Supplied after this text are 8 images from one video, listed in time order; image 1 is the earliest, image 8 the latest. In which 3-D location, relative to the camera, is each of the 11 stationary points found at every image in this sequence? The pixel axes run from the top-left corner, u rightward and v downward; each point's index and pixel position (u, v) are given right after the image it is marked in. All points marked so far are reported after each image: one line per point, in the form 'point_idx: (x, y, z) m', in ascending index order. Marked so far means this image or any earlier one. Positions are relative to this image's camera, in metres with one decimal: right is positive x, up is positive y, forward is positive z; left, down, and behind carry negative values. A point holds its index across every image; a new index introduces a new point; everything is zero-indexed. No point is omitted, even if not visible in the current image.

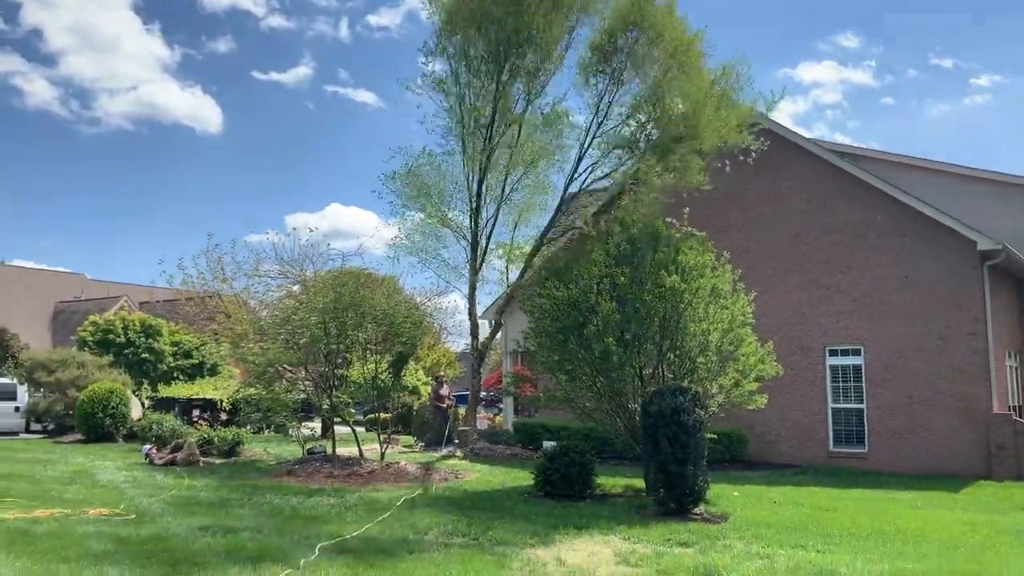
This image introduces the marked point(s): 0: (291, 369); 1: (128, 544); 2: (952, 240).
0: (-3.8, -1.5, +16.3) m
1: (-4.0, -2.5, +9.7) m
2: (+8.7, +0.9, +17.7) m
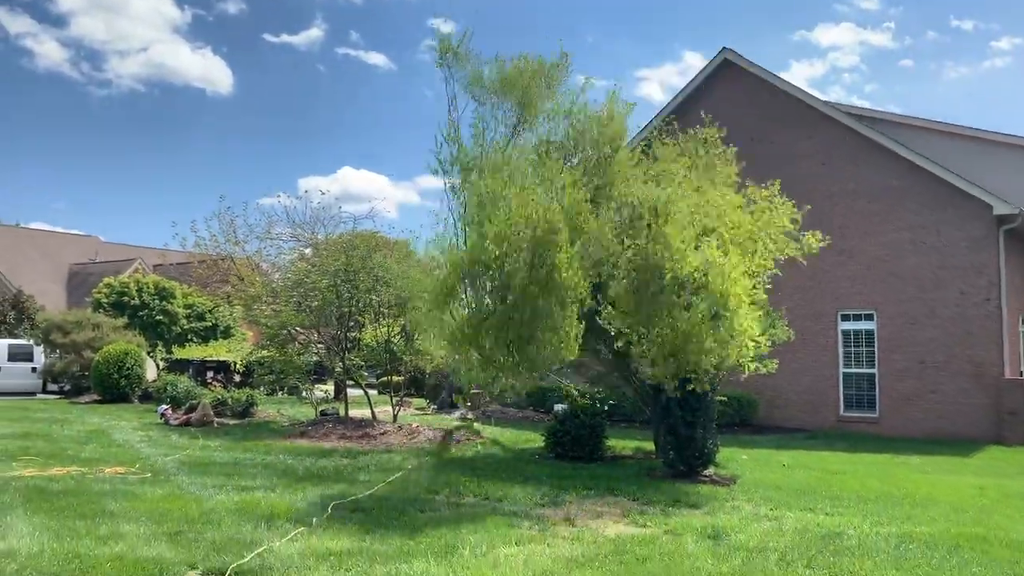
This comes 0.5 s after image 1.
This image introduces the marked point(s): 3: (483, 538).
0: (-3.8, -0.8, +16.3) m
1: (-4.3, -2.1, +9.8) m
2: (+8.7, +1.6, +17.1) m
3: (-0.2, -2.0, +7.1) m
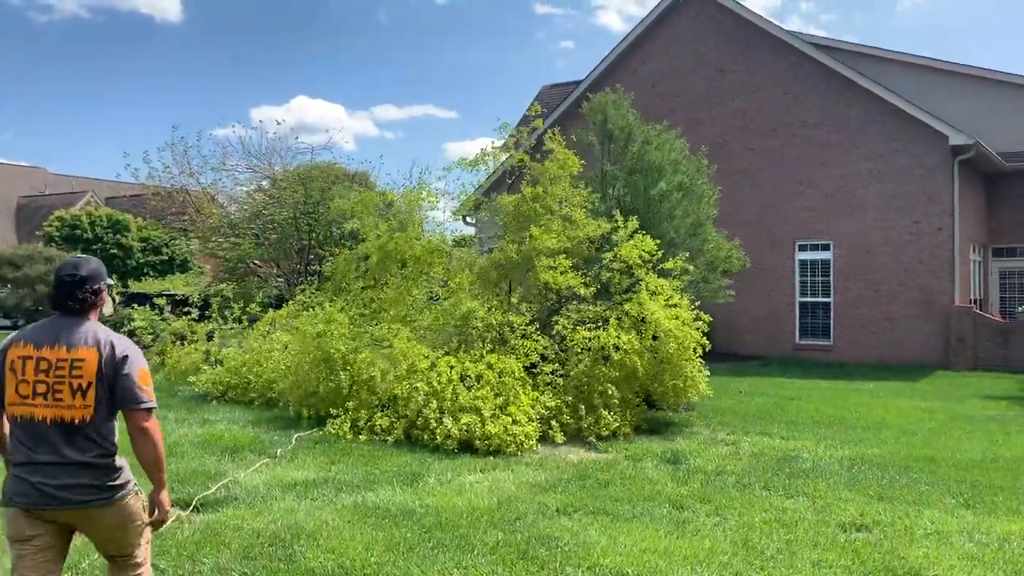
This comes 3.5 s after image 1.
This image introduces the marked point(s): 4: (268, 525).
0: (-4.5, +0.4, +16.1) m
1: (-4.7, -1.3, +9.7) m
2: (+7.9, +3.0, +17.3) m
3: (-0.5, -1.4, +7.2) m
4: (-1.5, -1.4, +5.3) m
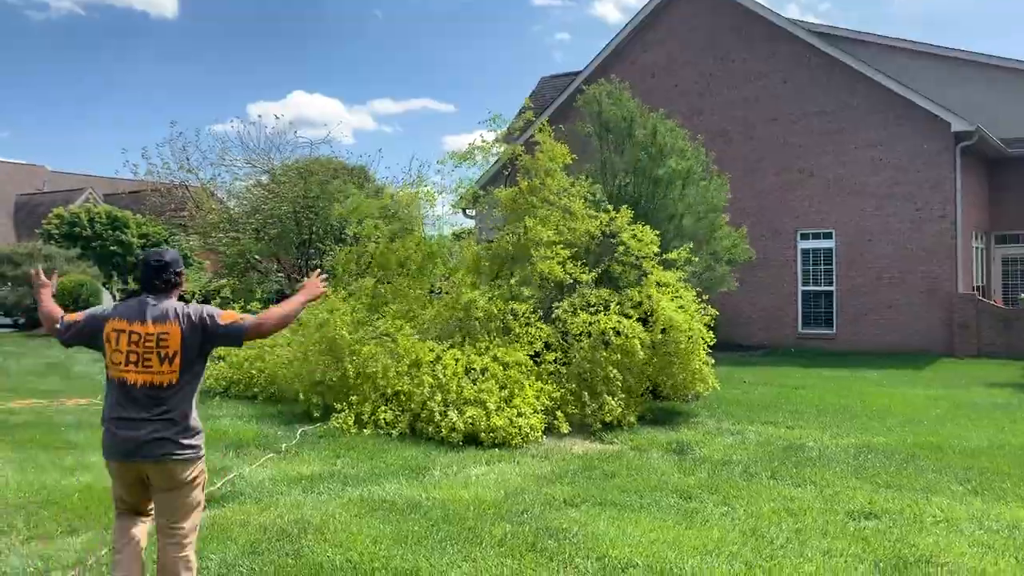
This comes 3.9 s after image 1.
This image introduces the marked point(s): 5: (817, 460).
0: (-4.5, +0.5, +16.1) m
1: (-4.6, -1.3, +9.7) m
2: (+7.9, +3.2, +17.2) m
3: (-0.5, -1.4, +7.2) m
4: (-1.4, -1.4, +5.3) m
5: (+2.5, -1.4, +7.2) m
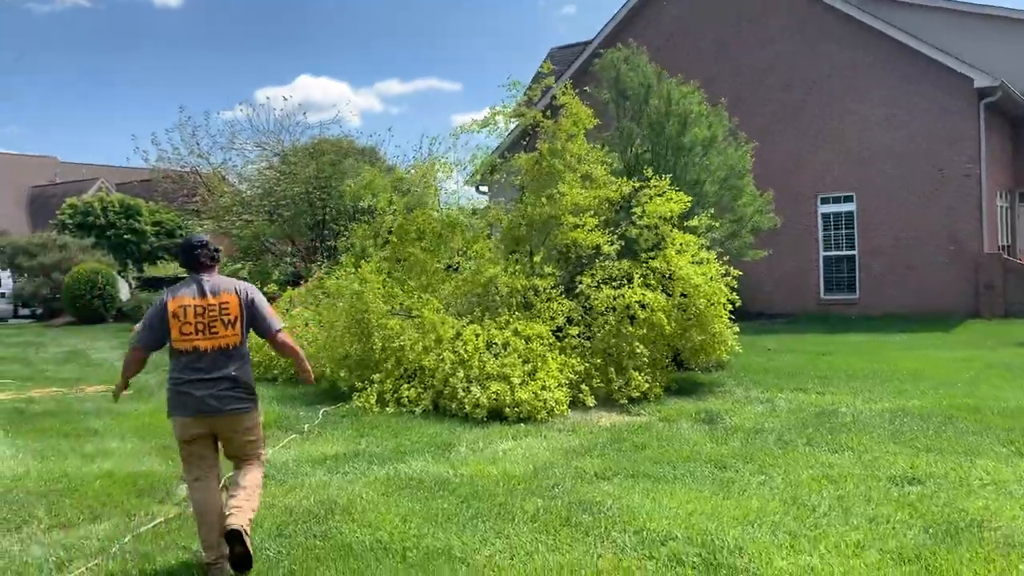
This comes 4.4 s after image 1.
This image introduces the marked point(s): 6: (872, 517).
0: (-4.2, +0.8, +16.0) m
1: (-4.4, -1.1, +9.6) m
2: (+8.1, +4.0, +16.8) m
3: (-0.3, -1.2, +7.0) m
4: (-1.2, -1.2, +5.2) m
5: (+2.7, -1.1, +7.0) m
6: (+1.9, -1.2, +4.7) m
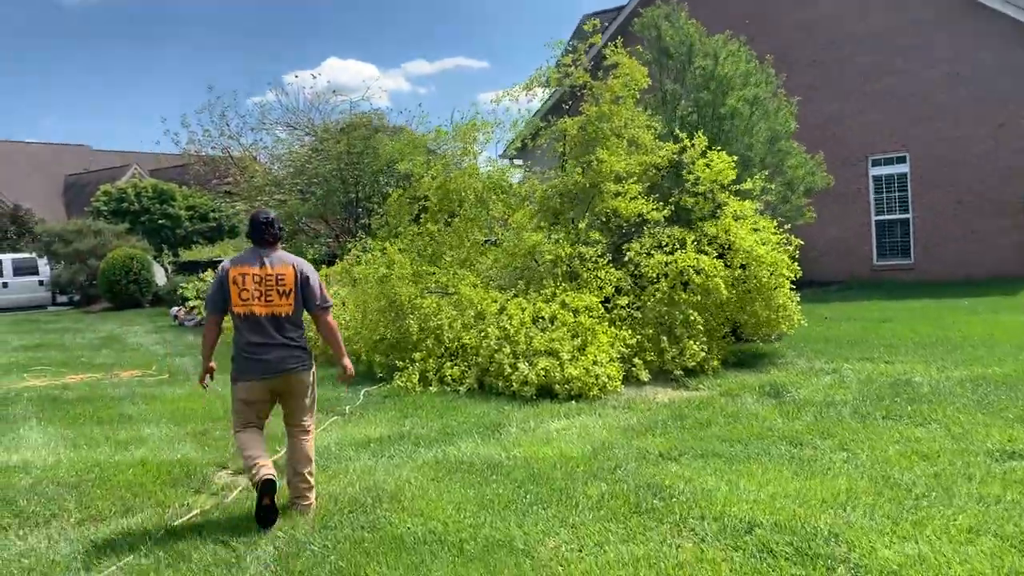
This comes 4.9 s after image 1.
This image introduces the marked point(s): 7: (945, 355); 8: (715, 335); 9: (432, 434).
0: (-3.5, +1.2, +15.7) m
1: (-3.9, -0.9, +9.3) m
2: (+8.8, +4.6, +16.0) m
3: (+0.1, -0.9, +6.6) m
4: (-0.9, -1.1, +4.8) m
5: (+3.1, -0.8, +6.5) m
6: (+2.2, -1.0, +4.2) m
7: (+4.1, -0.6, +8.4) m
8: (+1.9, -0.4, +8.4) m
9: (-0.5, -1.0, +6.1) m
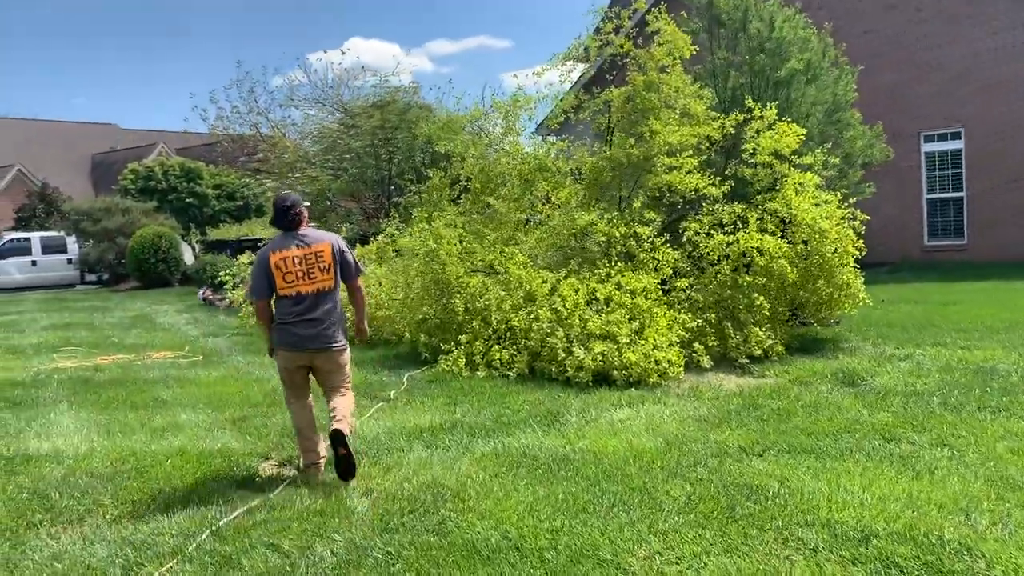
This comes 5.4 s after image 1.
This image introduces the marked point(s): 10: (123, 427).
0: (-2.9, +1.5, +15.3) m
1: (-3.4, -0.7, +9.0) m
2: (+9.4, +4.9, +15.2) m
3: (+0.5, -0.8, +6.2) m
4: (-0.5, -1.0, +4.4) m
5: (+3.5, -0.7, +6.0) m
6: (+2.5, -0.9, +3.7) m
7: (+4.5, -0.5, +7.8) m
8: (+2.4, -0.3, +8.0) m
9: (-0.2, -0.9, +5.7) m
10: (-2.6, -0.9, +5.9) m
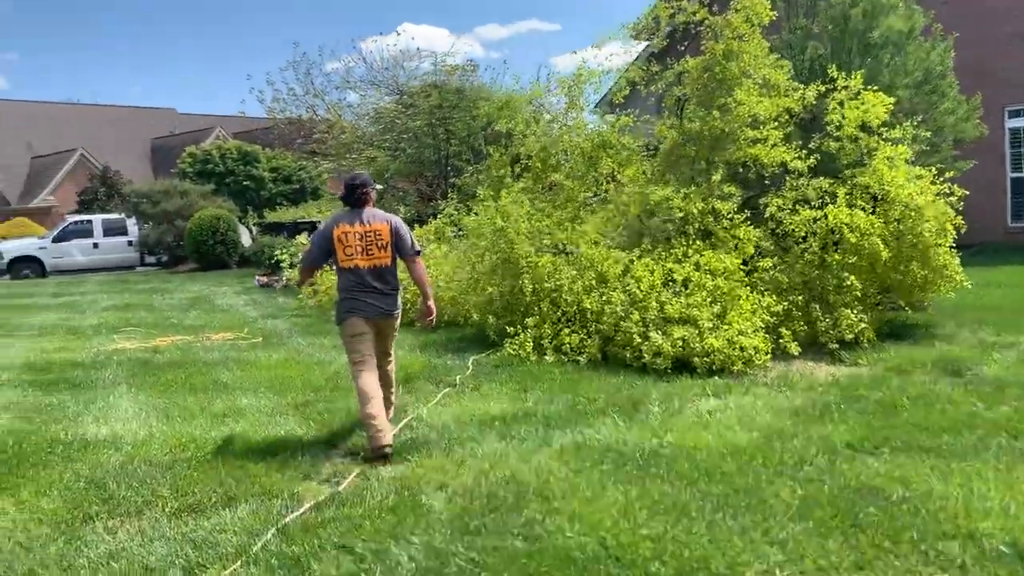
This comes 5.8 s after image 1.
0: (-1.9, +1.8, +15.0) m
1: (-2.8, -0.5, +8.8) m
2: (+10.4, +5.2, +14.2) m
3: (+1.0, -0.7, +5.8) m
4: (-0.2, -0.9, +4.0) m
5: (+3.9, -0.5, +5.4) m
6: (+2.9, -0.8, +3.2) m
7: (+5.1, -0.3, +7.2) m
8: (+3.0, -0.1, +7.4) m
9: (+0.3, -0.7, +5.3) m
10: (-2.1, -0.8, +5.7) m
